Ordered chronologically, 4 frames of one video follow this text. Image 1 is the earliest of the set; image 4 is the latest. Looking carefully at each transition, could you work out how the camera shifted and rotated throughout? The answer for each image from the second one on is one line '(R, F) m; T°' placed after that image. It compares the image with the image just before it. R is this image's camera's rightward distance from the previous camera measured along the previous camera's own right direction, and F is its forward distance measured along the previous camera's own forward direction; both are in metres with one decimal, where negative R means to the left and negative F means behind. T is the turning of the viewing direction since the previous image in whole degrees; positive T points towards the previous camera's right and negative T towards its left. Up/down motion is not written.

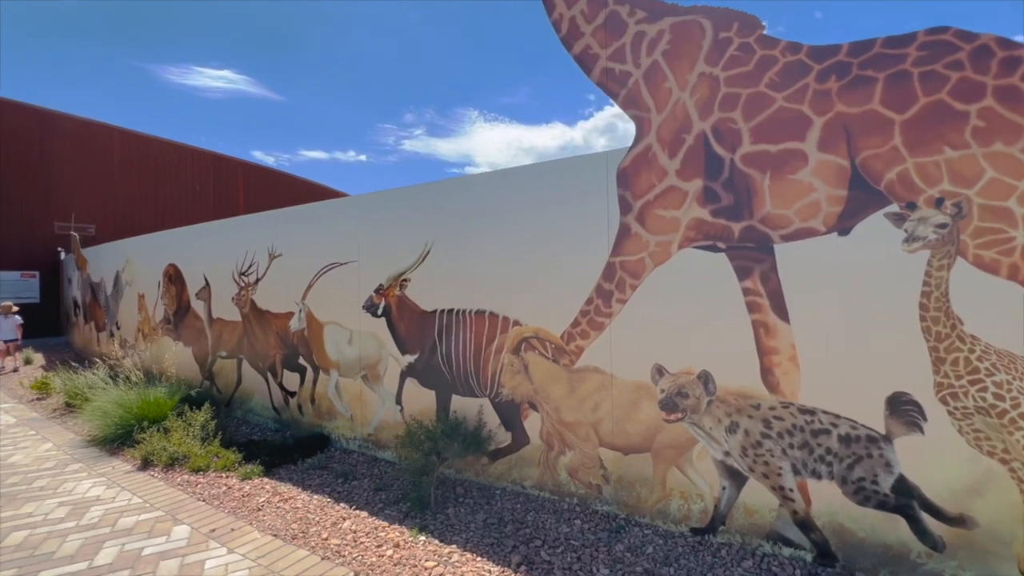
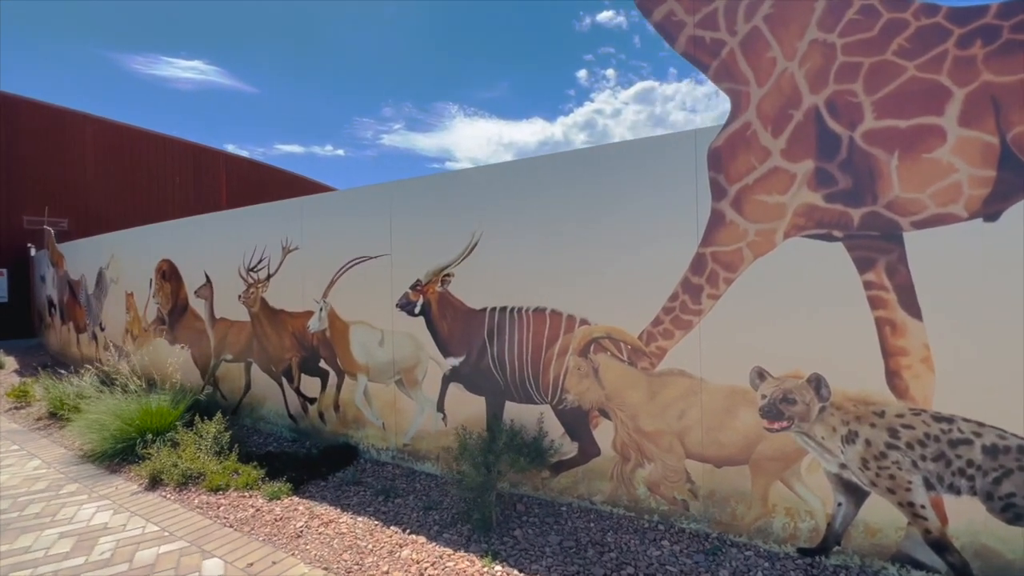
(-0.8, +0.5) m; +2°
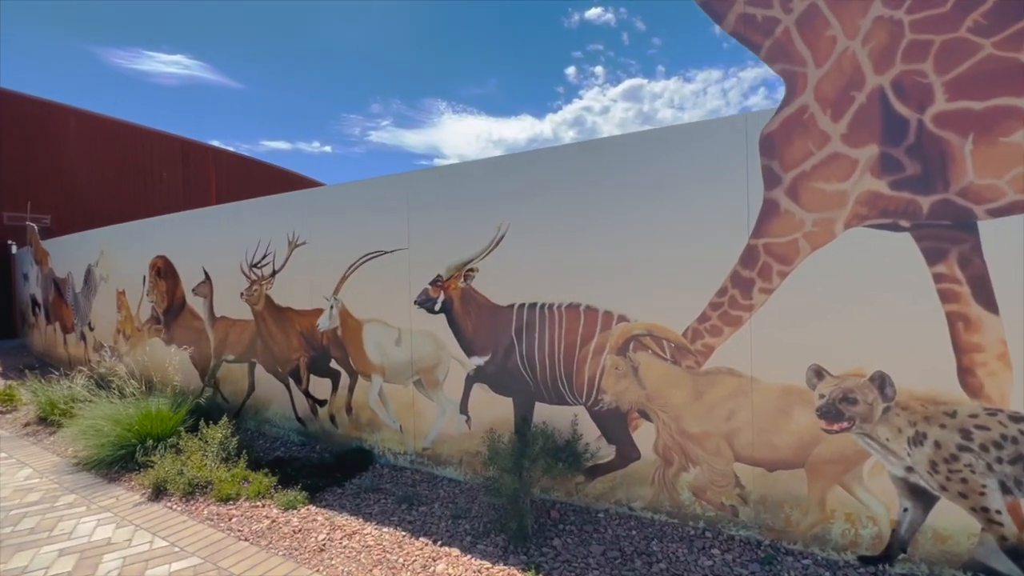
(-0.4, +0.3) m; +1°
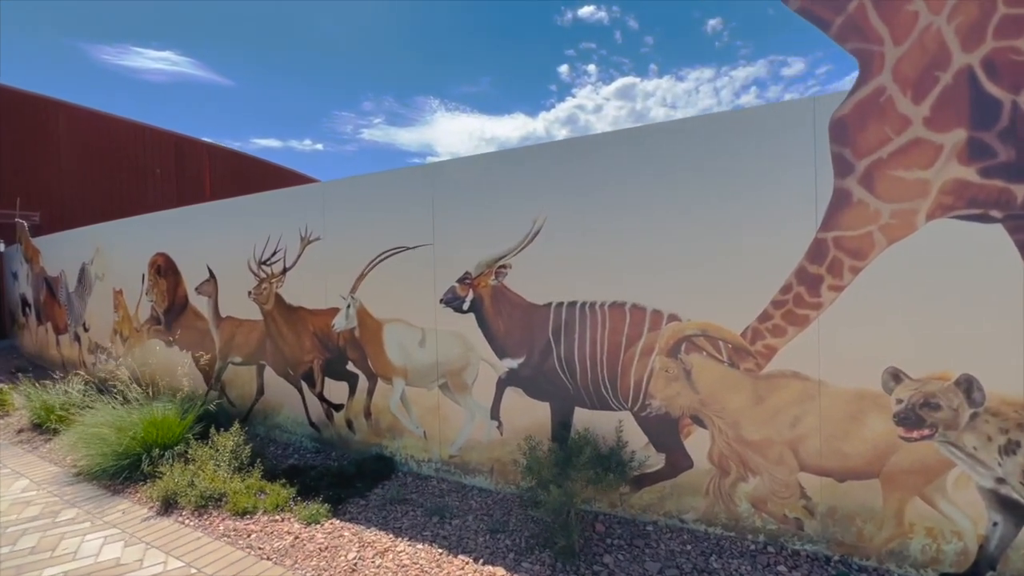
(-0.4, +0.3) m; +1°
